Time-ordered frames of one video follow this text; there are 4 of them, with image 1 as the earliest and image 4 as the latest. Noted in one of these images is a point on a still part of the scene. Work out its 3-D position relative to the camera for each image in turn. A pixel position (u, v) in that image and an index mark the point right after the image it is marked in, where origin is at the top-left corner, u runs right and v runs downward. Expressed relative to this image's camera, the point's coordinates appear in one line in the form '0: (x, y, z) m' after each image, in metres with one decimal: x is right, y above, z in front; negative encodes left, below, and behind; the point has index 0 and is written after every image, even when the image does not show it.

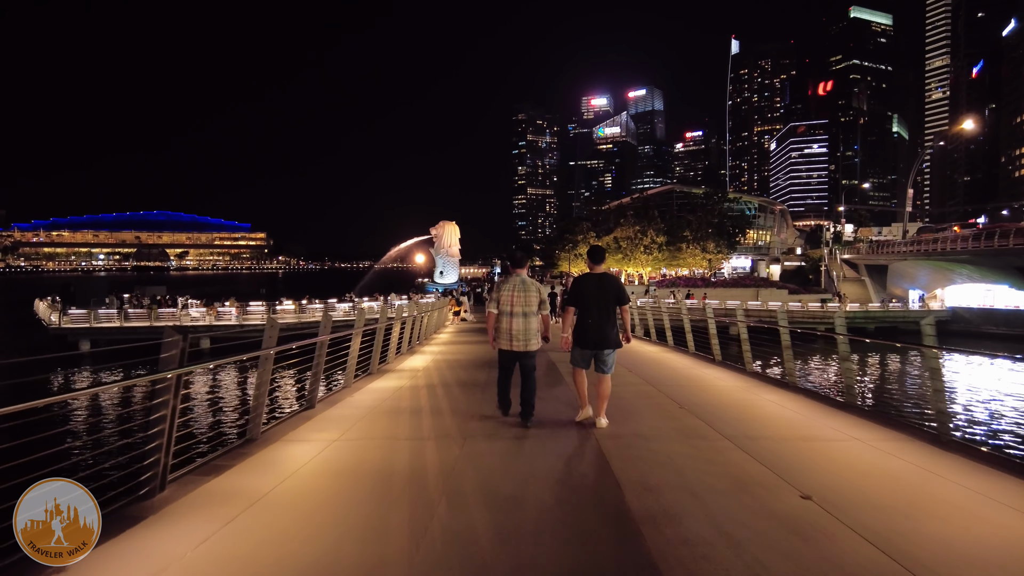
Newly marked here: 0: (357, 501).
0: (-1.1, -1.6, +4.5) m
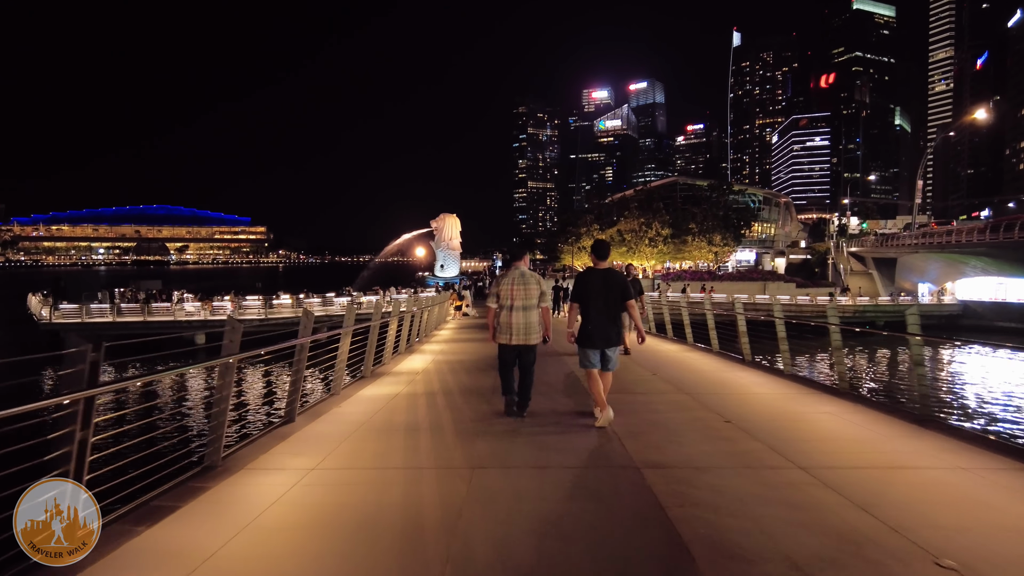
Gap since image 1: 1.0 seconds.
0: (-1.0, -1.5, +3.7) m
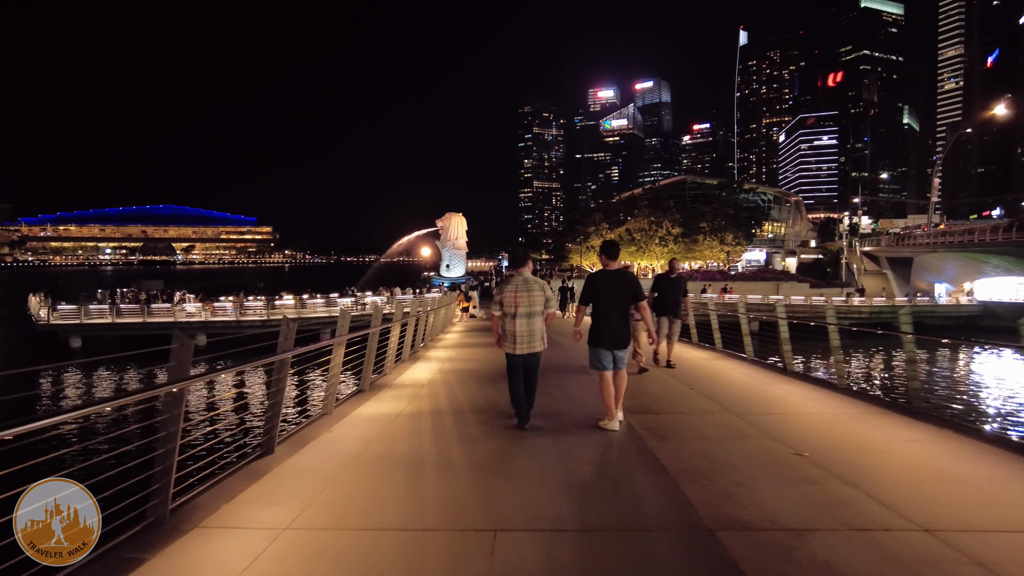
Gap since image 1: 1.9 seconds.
0: (-0.9, -1.5, +2.9) m
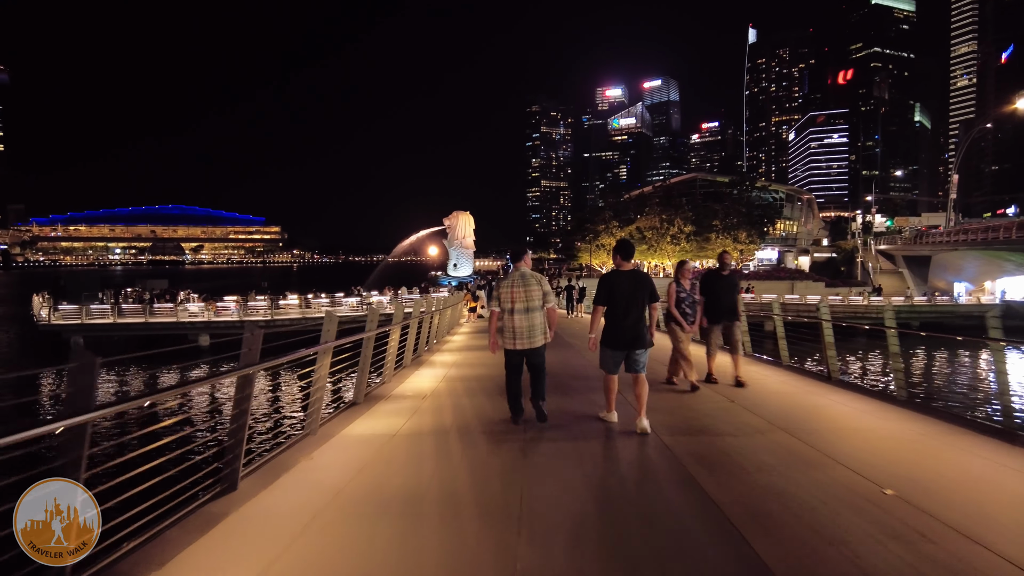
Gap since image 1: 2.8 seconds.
0: (-0.8, -1.5, +2.1) m
